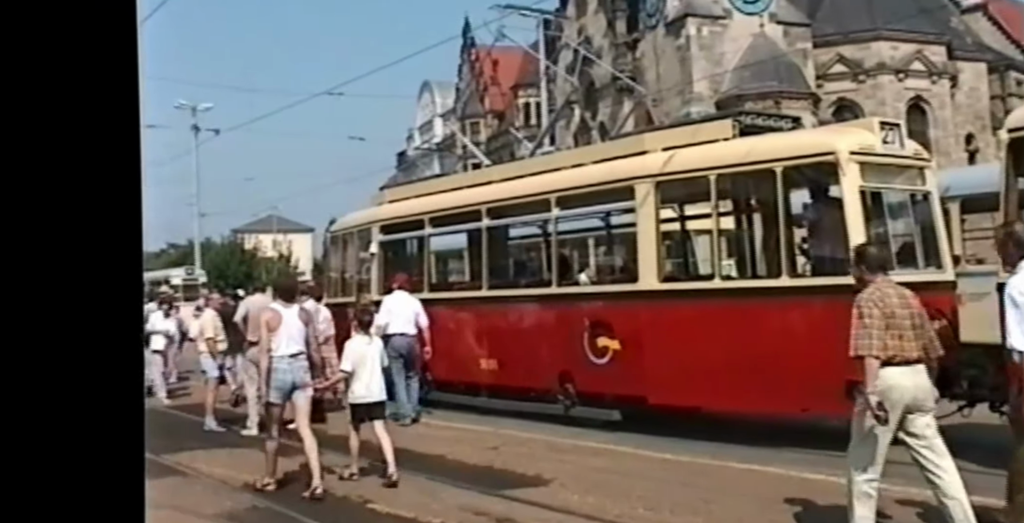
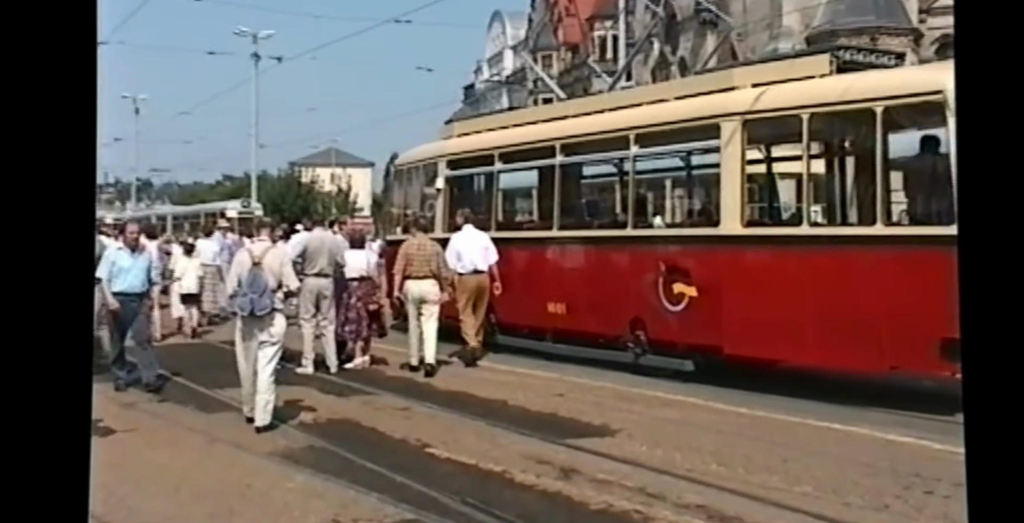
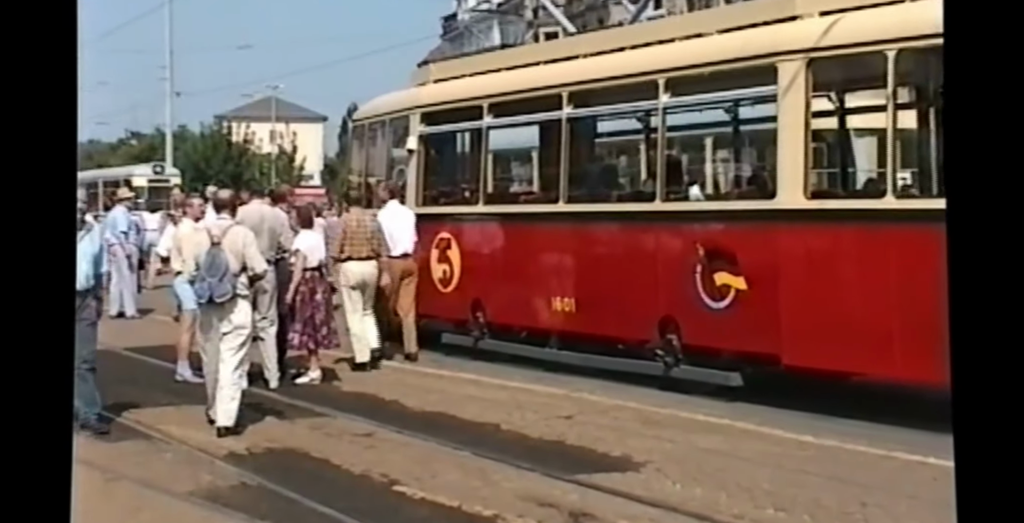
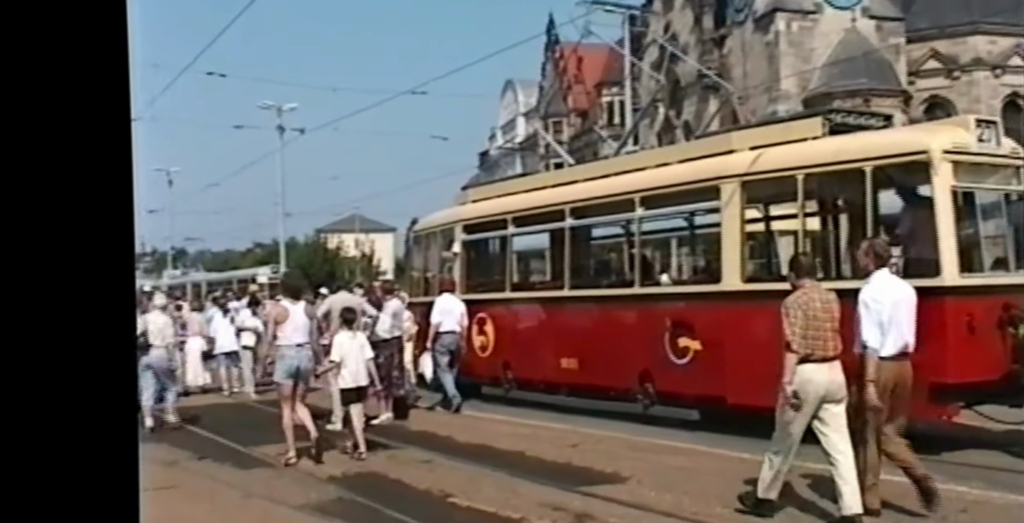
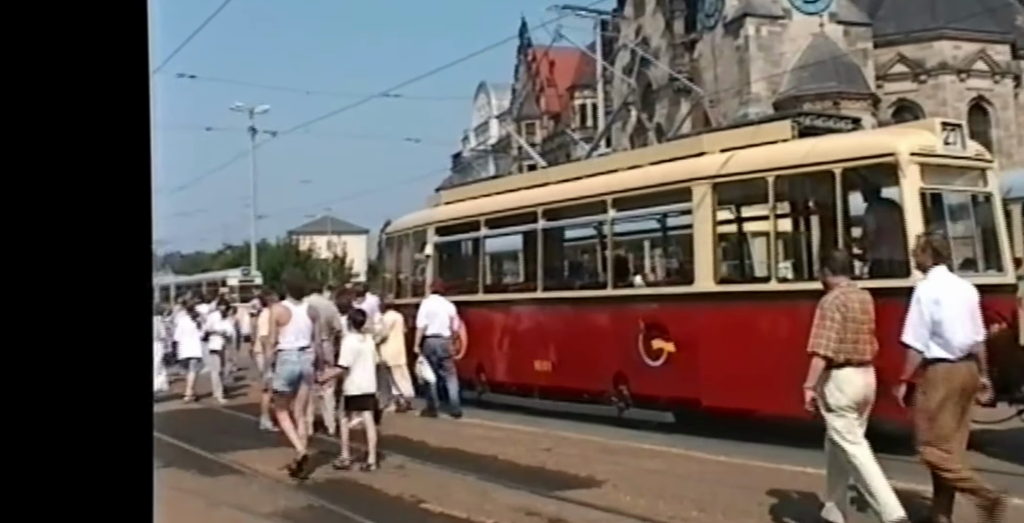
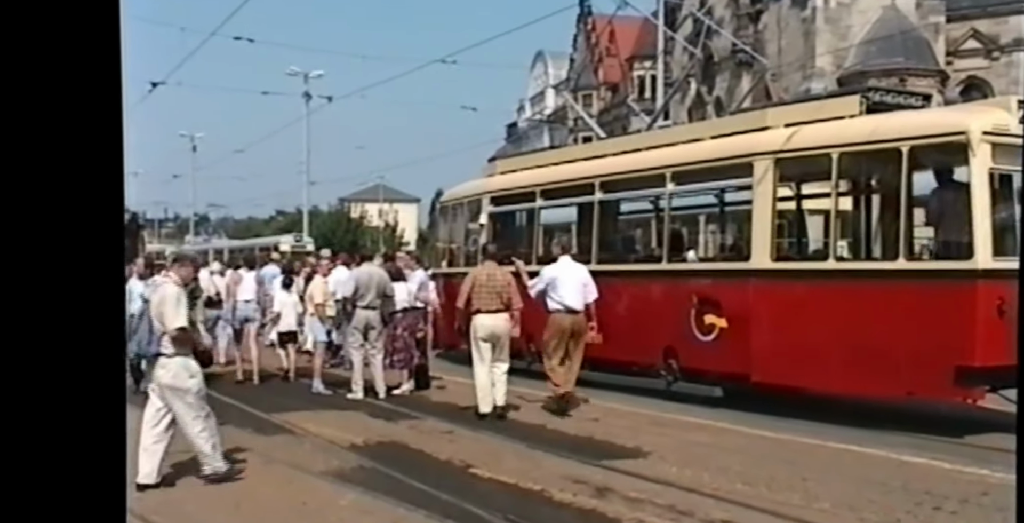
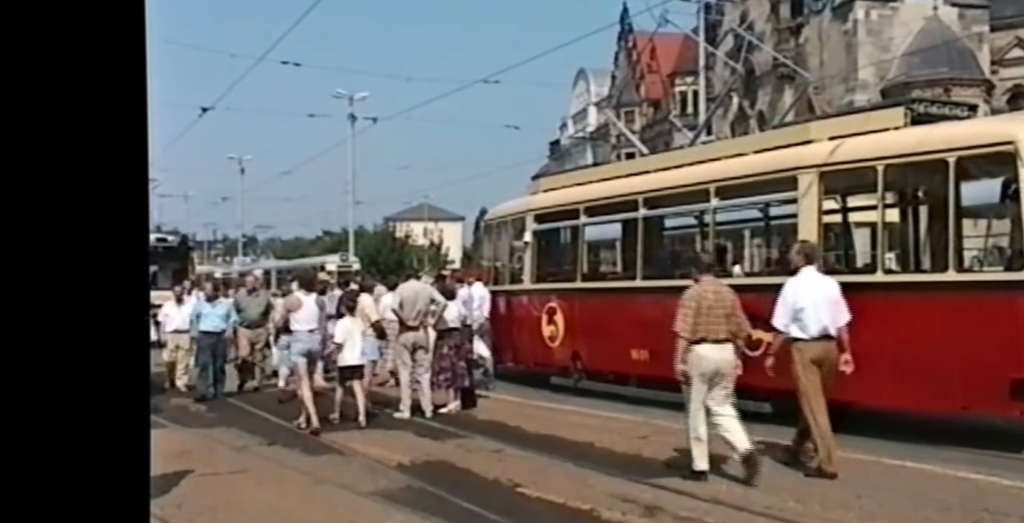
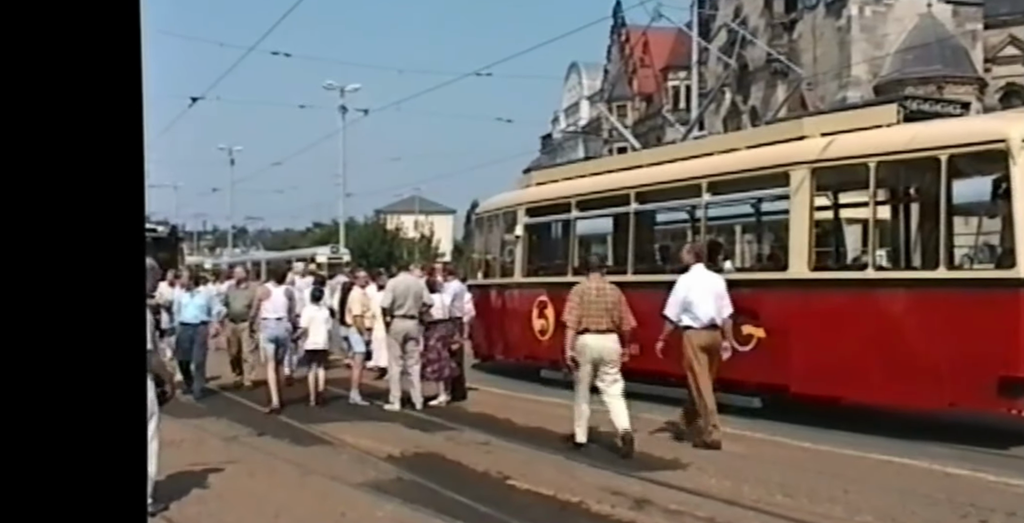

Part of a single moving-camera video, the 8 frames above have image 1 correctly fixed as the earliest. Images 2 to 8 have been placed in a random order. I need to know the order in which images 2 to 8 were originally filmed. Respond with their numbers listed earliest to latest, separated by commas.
5, 4, 7, 8, 6, 2, 3
